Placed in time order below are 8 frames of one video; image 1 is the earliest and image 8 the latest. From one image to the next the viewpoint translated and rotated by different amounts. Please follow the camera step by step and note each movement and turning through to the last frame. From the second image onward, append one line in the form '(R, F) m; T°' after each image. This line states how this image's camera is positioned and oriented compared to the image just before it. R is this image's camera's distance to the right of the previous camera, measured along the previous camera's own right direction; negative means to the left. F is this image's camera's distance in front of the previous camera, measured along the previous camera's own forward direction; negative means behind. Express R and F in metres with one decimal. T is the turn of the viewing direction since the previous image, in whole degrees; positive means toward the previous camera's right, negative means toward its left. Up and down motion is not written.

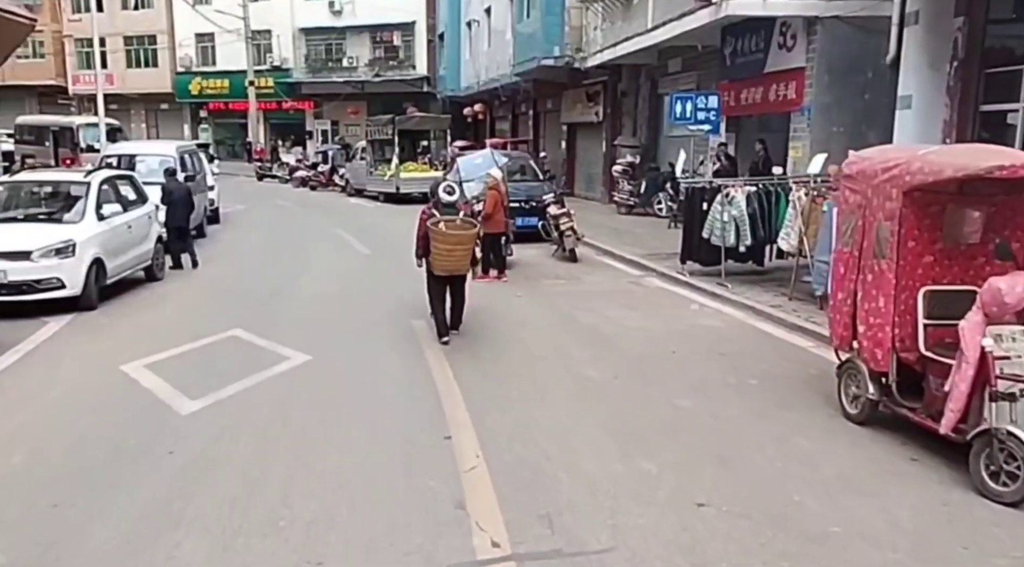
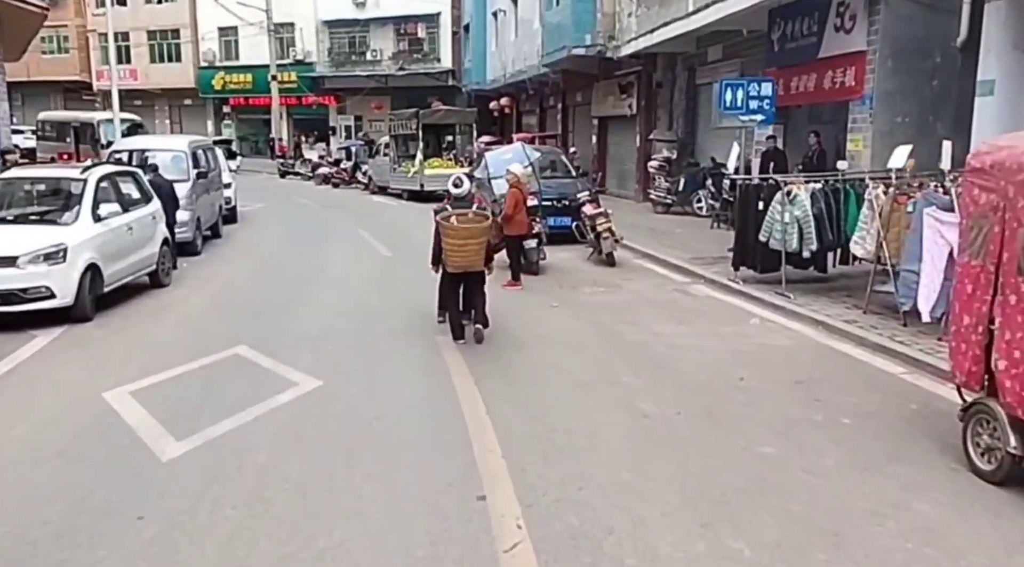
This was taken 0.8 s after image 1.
(-0.1, +1.0) m; -2°
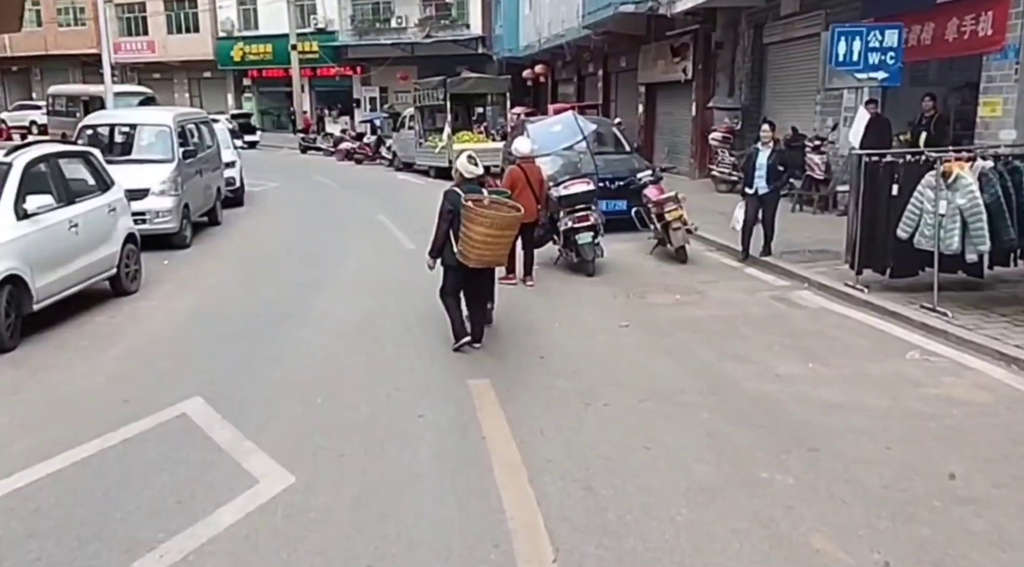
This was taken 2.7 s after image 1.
(-0.2, +2.3) m; -2°
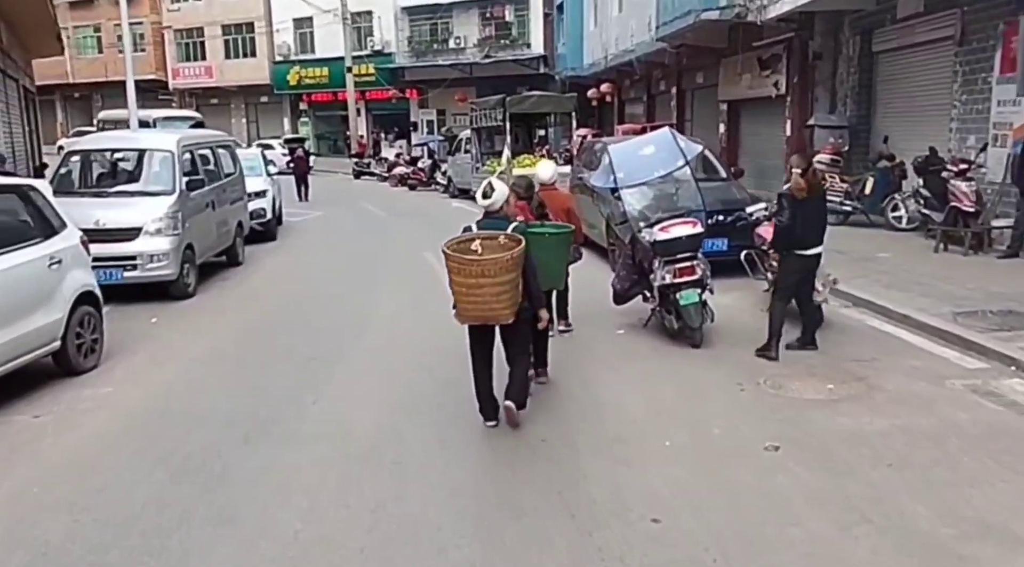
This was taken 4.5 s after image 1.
(-0.2, +2.3) m; -4°
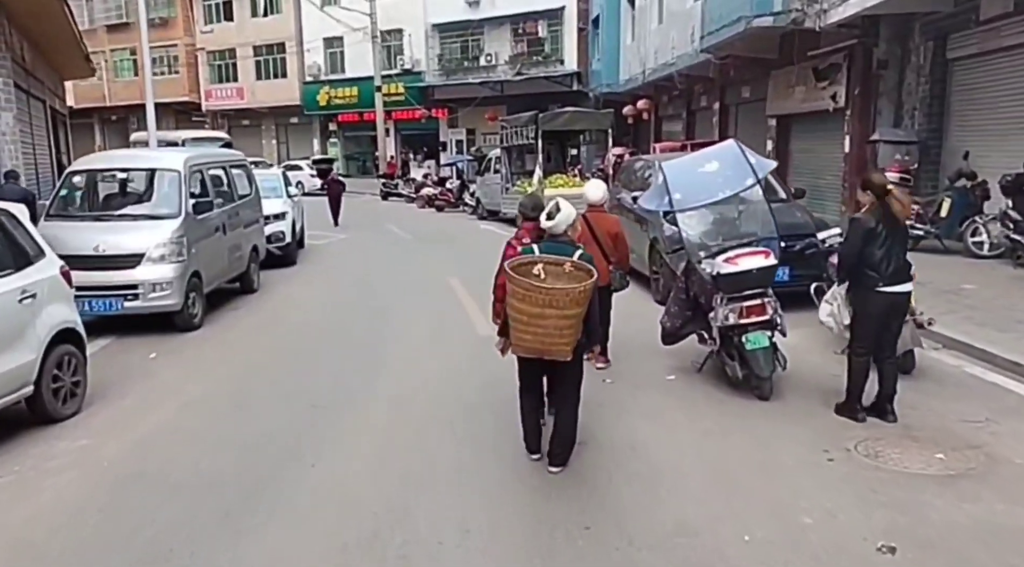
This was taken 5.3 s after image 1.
(0.0, +0.9) m; -2°
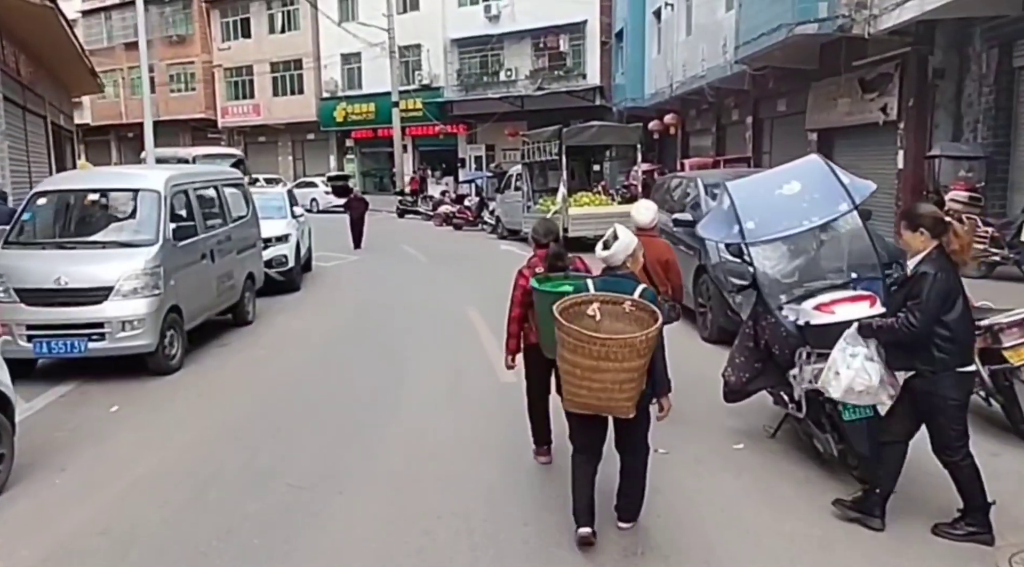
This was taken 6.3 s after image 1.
(-0.1, +1.2) m; -1°
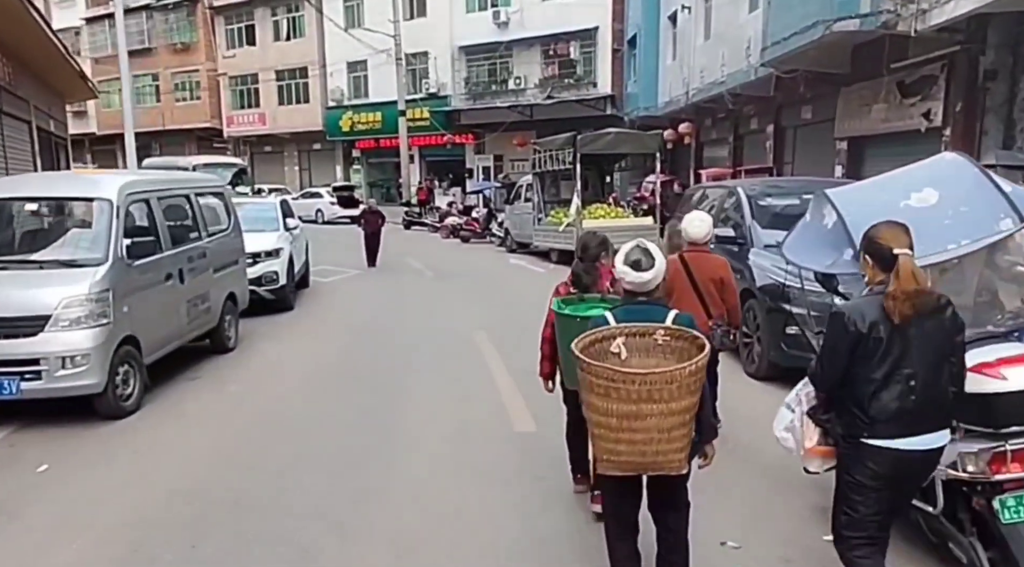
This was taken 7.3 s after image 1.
(-0.1, +1.2) m; 0°
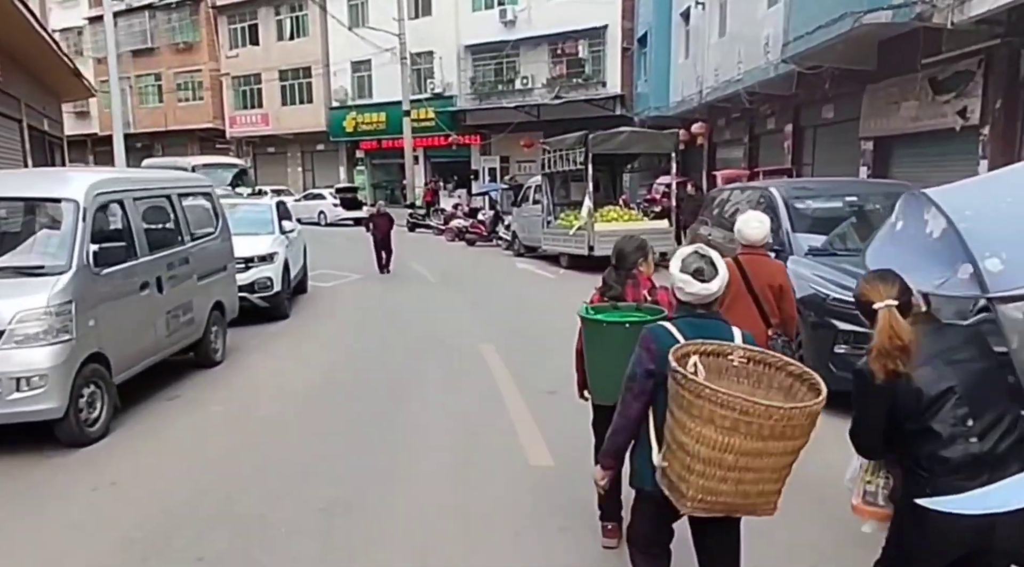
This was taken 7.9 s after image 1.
(-0.1, +0.8) m; 0°
